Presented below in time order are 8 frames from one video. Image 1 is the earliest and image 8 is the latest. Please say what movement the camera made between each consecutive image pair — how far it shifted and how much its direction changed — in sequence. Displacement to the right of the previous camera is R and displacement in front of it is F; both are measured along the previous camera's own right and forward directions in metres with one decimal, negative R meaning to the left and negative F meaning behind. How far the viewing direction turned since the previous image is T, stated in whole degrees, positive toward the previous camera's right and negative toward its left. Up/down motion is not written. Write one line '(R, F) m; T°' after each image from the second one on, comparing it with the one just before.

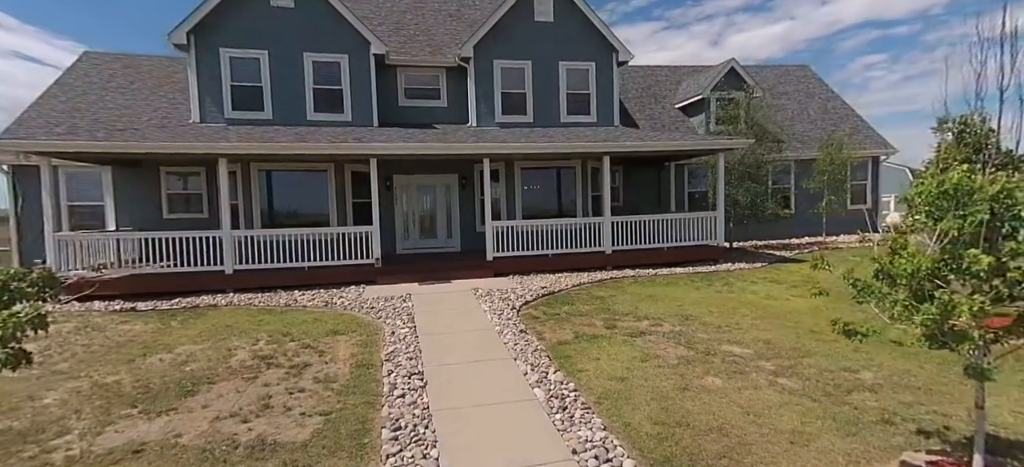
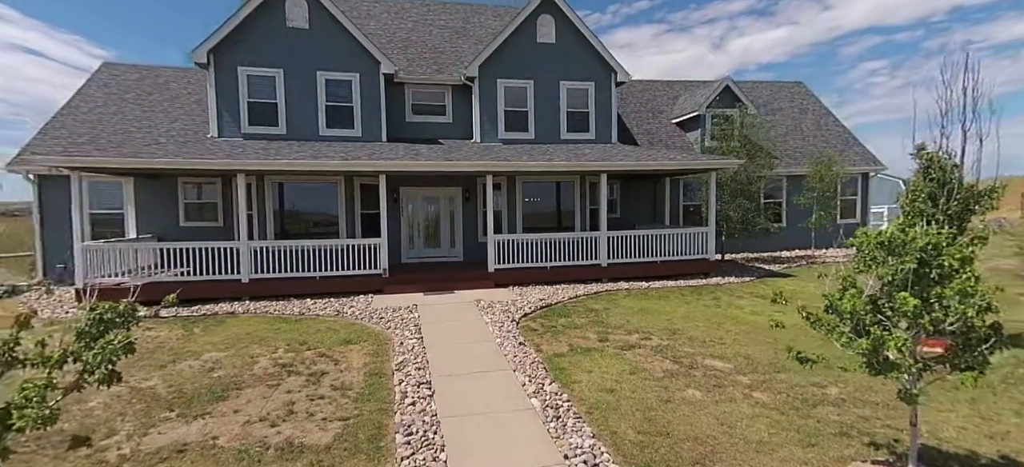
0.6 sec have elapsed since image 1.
(0.0, -0.6) m; 0°
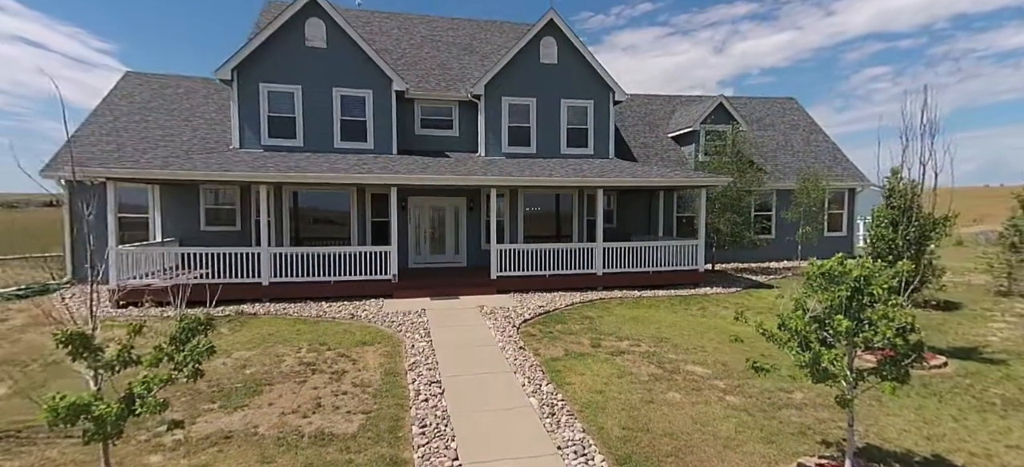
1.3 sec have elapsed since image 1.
(-0.1, -0.8) m; 0°
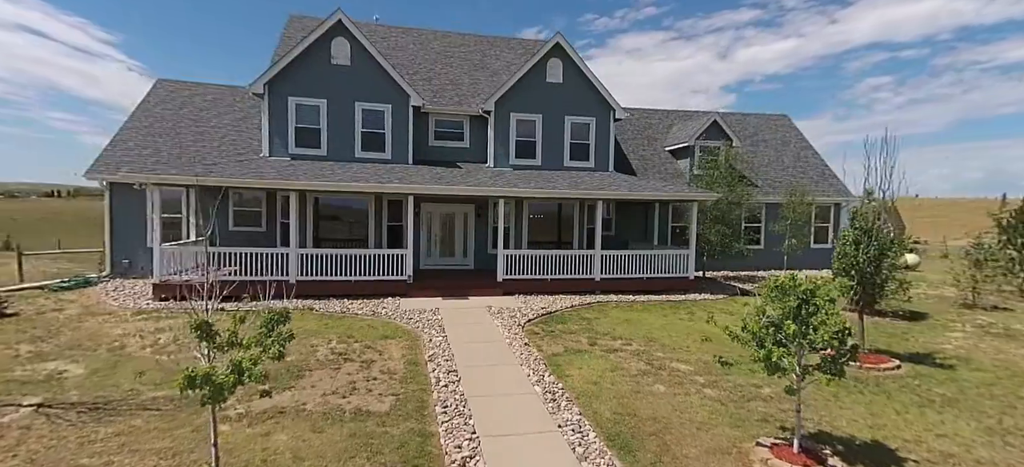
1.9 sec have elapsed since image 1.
(-0.2, -1.1) m; 0°
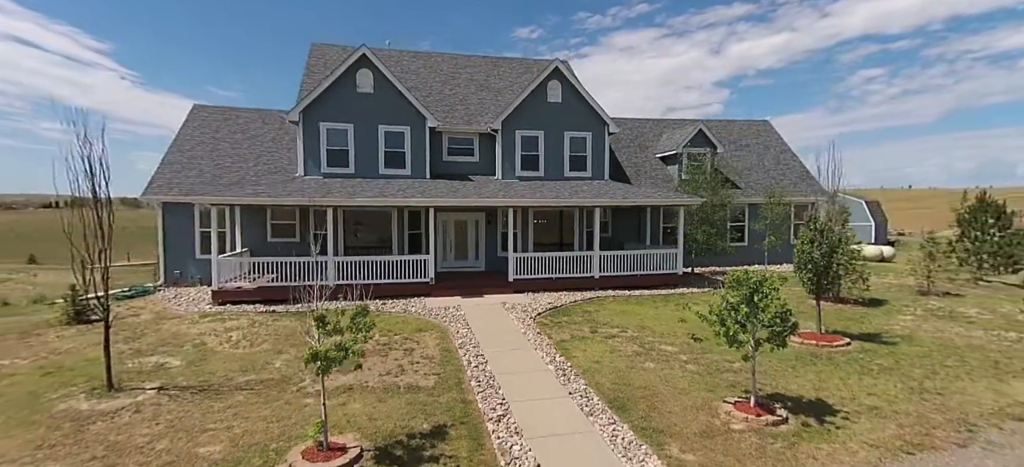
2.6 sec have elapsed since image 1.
(-0.3, -1.7) m; 0°
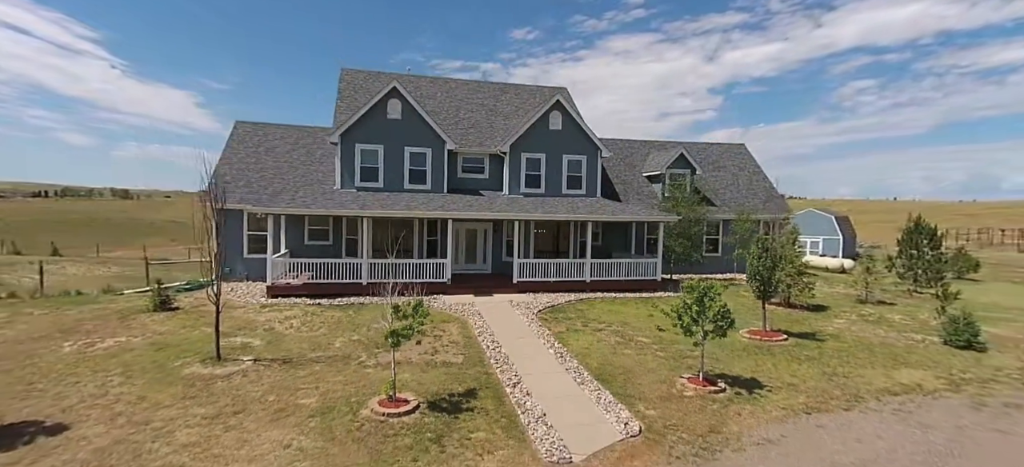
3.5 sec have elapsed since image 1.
(-0.5, -2.6) m; +1°
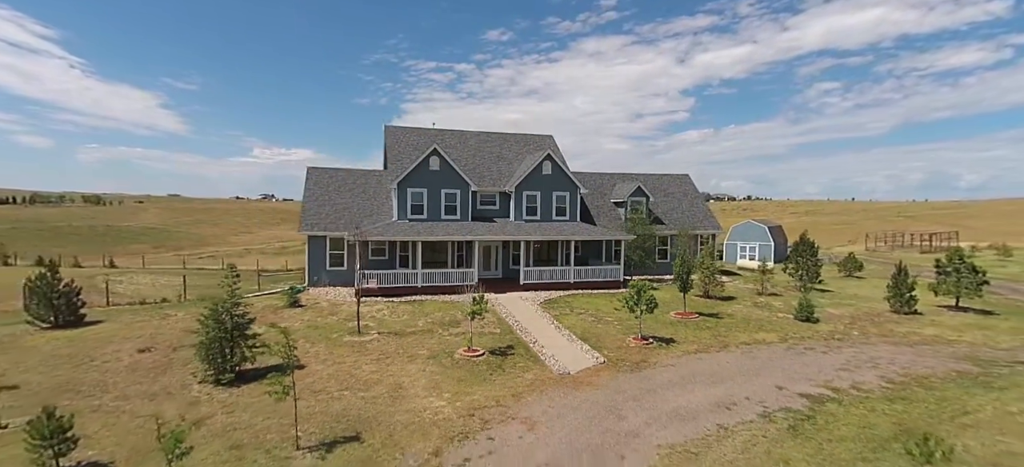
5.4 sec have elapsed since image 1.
(-1.6, -7.4) m; +3°
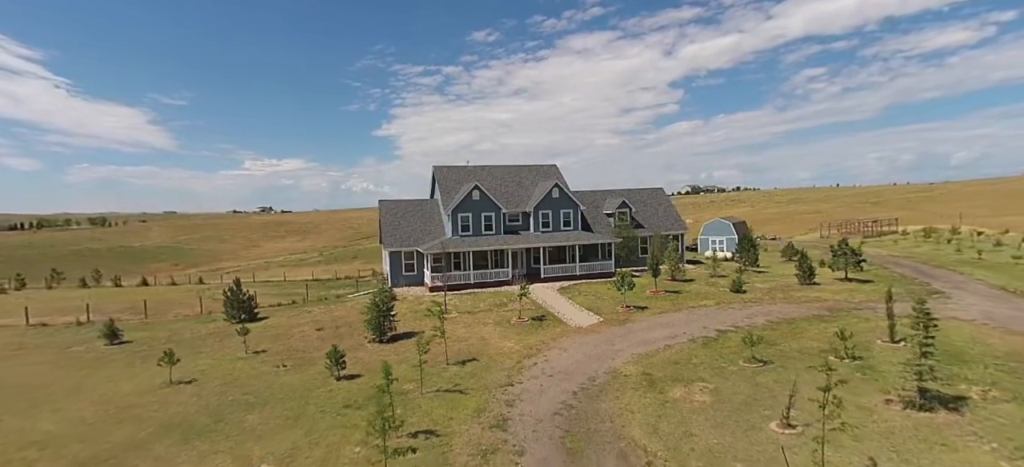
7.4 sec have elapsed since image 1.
(-1.9, -10.0) m; +1°
